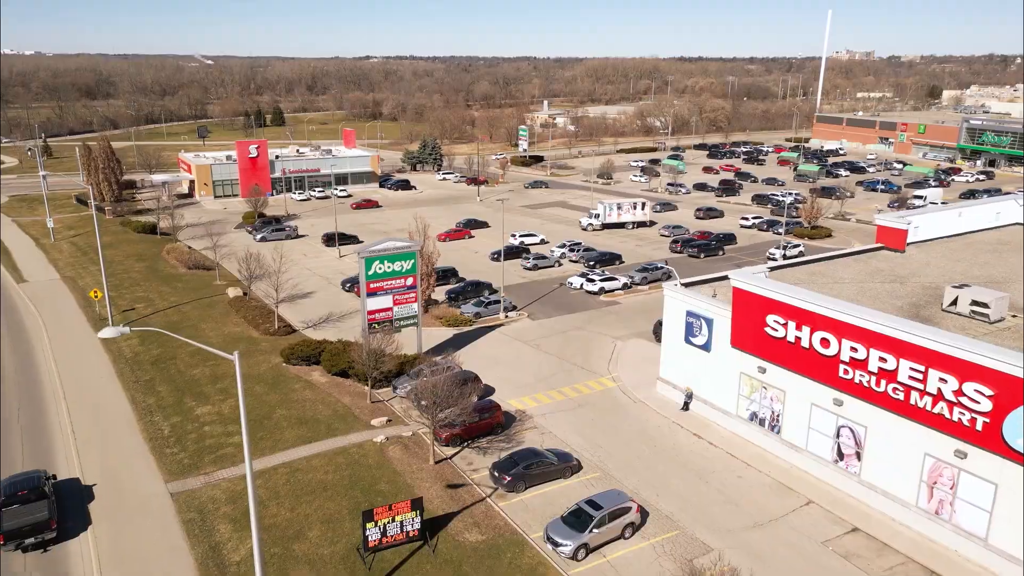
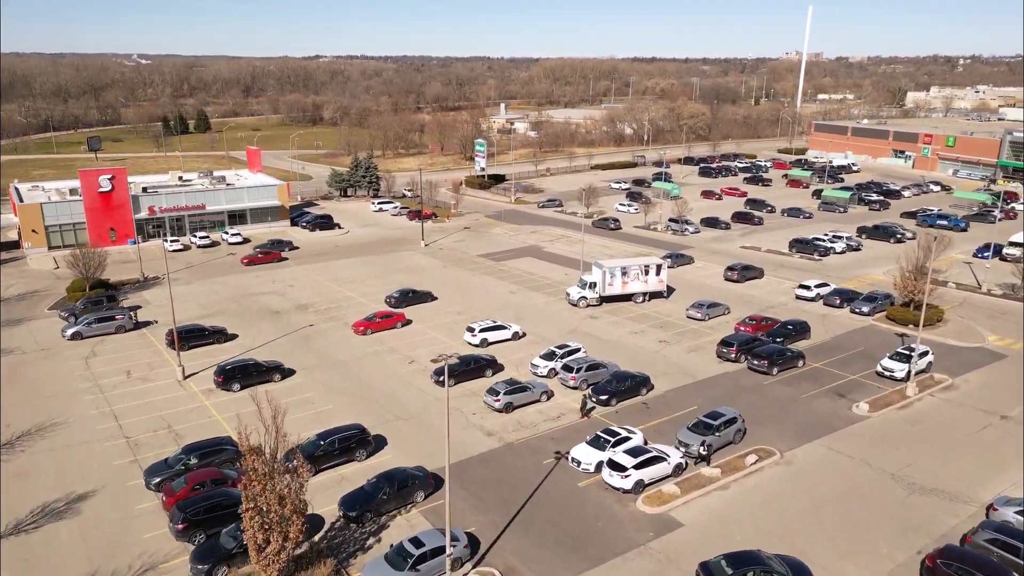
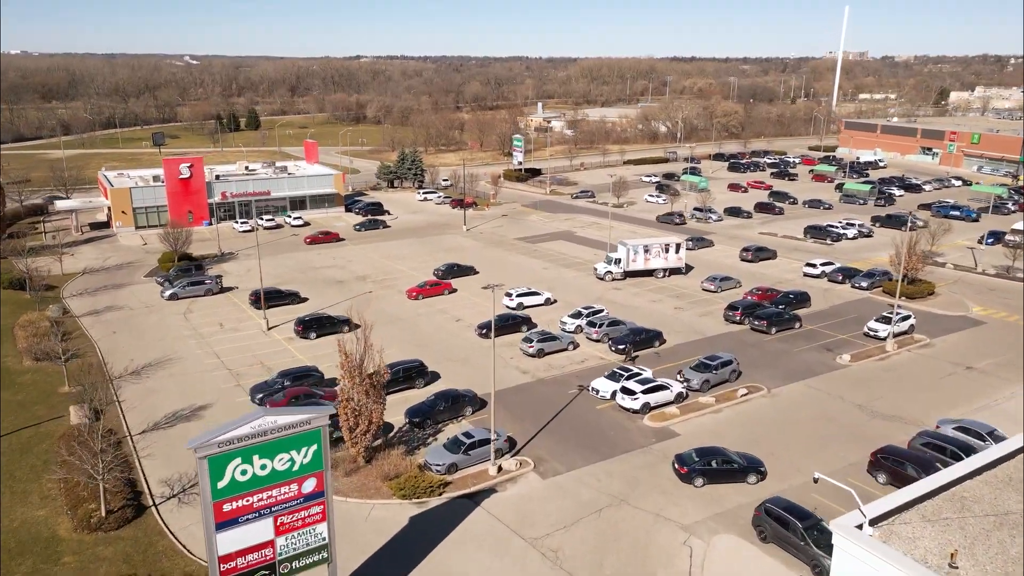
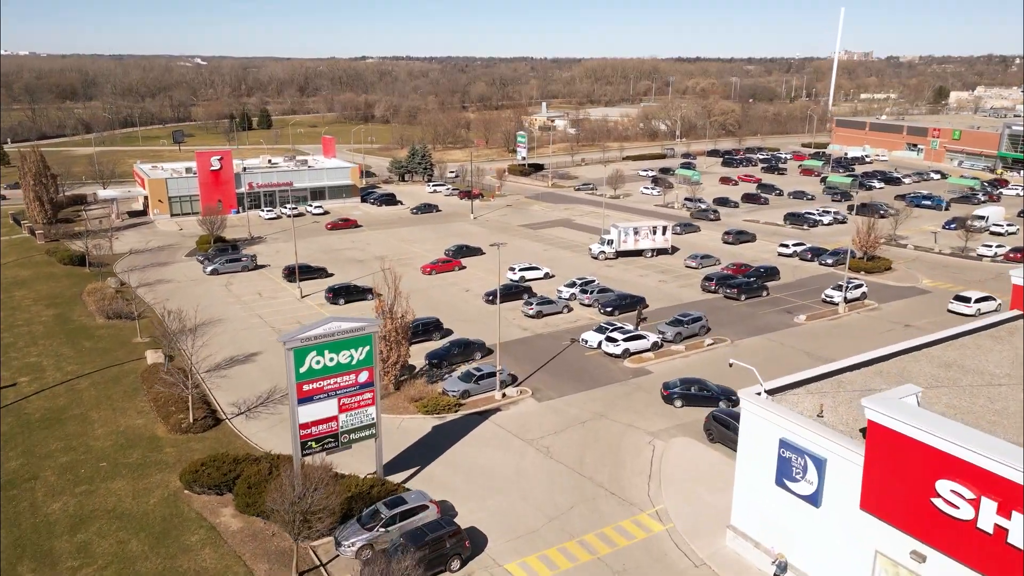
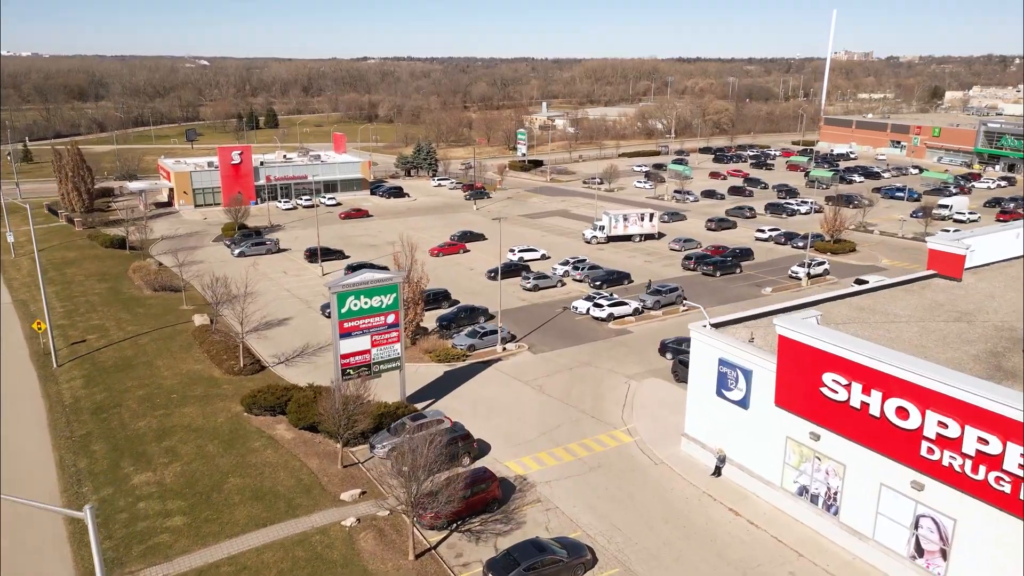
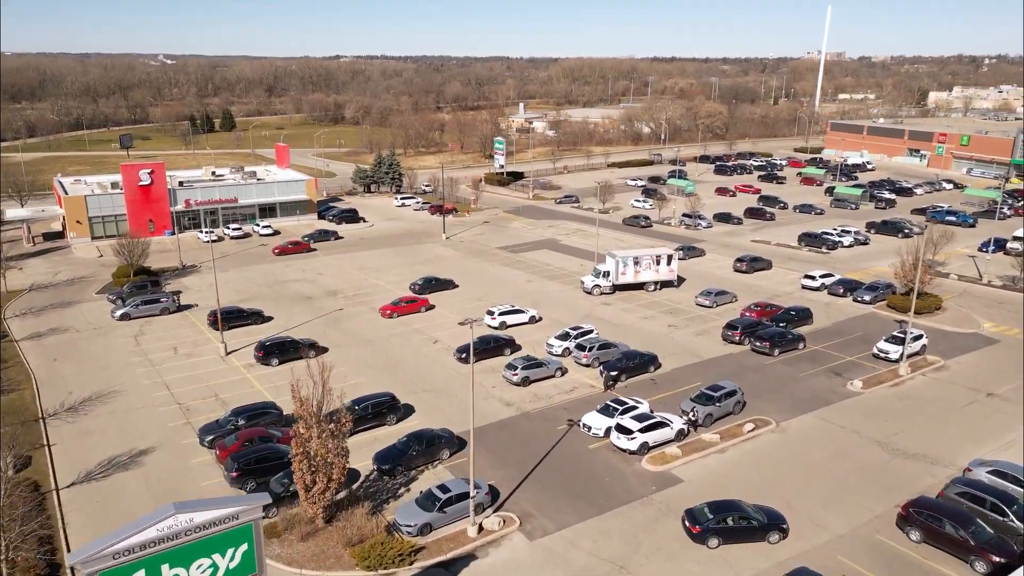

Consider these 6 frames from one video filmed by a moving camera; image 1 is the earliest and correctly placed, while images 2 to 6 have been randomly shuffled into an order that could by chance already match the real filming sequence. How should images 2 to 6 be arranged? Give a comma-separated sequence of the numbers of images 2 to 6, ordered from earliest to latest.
5, 4, 3, 6, 2
